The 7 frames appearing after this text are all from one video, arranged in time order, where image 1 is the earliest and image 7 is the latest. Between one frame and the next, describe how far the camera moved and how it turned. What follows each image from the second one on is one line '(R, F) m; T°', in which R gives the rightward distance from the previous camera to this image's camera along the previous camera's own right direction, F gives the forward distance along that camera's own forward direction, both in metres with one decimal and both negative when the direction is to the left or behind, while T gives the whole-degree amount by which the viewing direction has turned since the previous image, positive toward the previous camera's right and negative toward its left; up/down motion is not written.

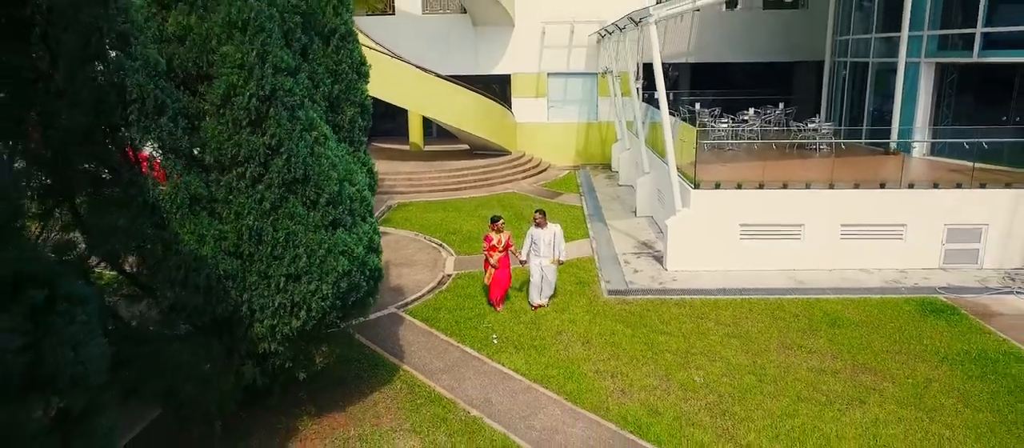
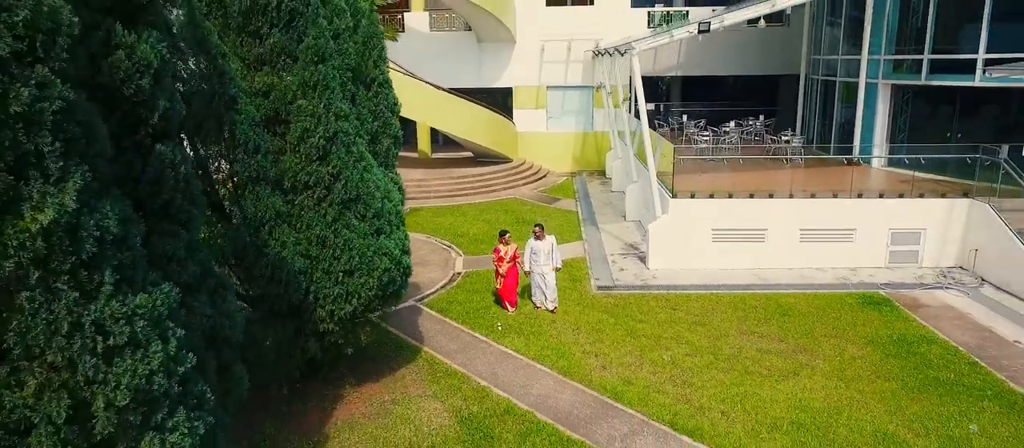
(0.0, -1.3) m; 0°
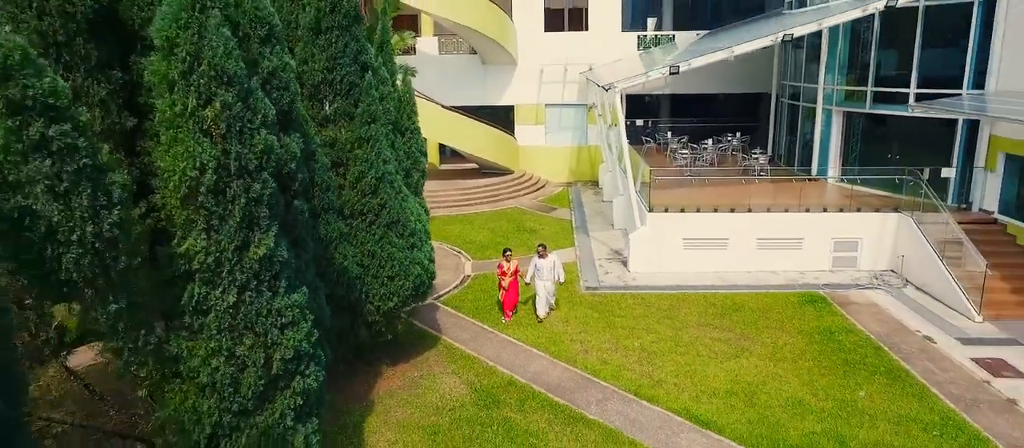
(0.0, -1.9) m; 0°
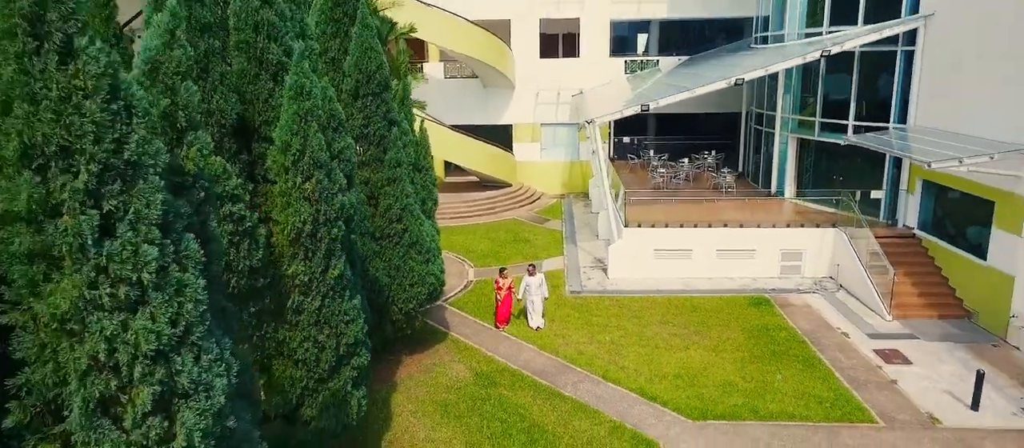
(+0.1, -2.1) m; 0°
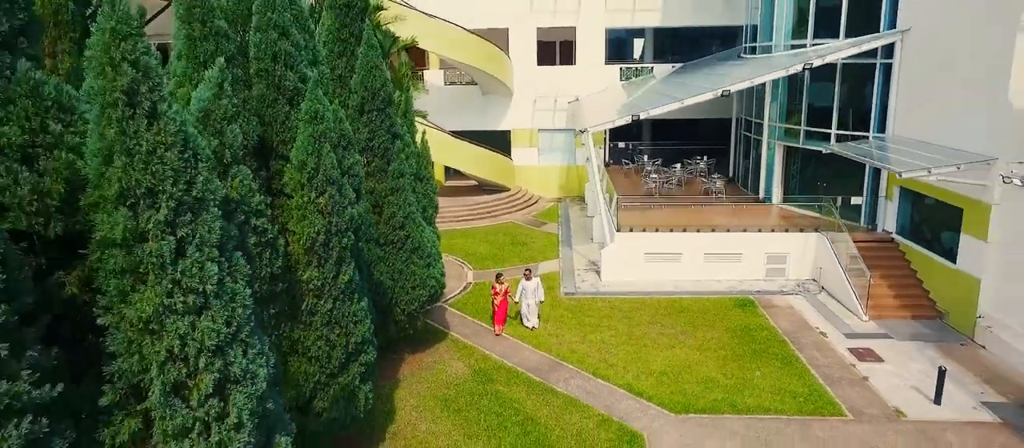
(+0.1, -0.6) m; 0°
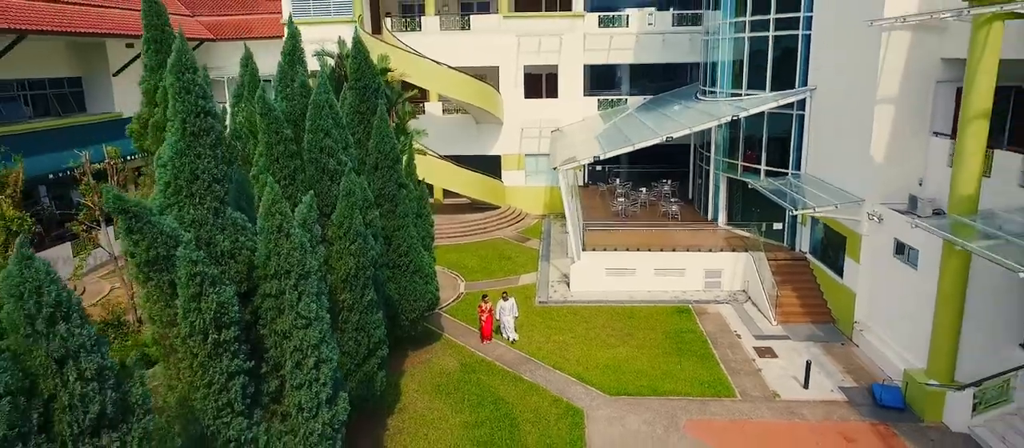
(+0.5, -3.2) m; 0°
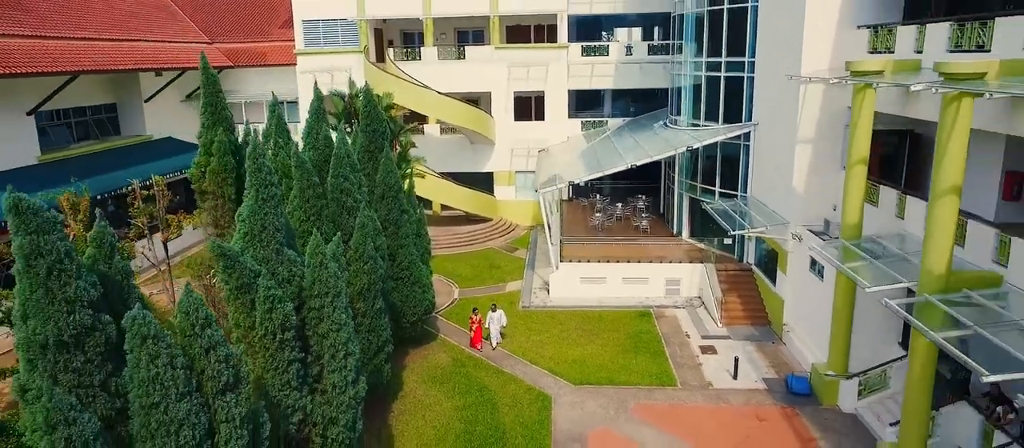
(+0.5, -2.7) m; 0°
